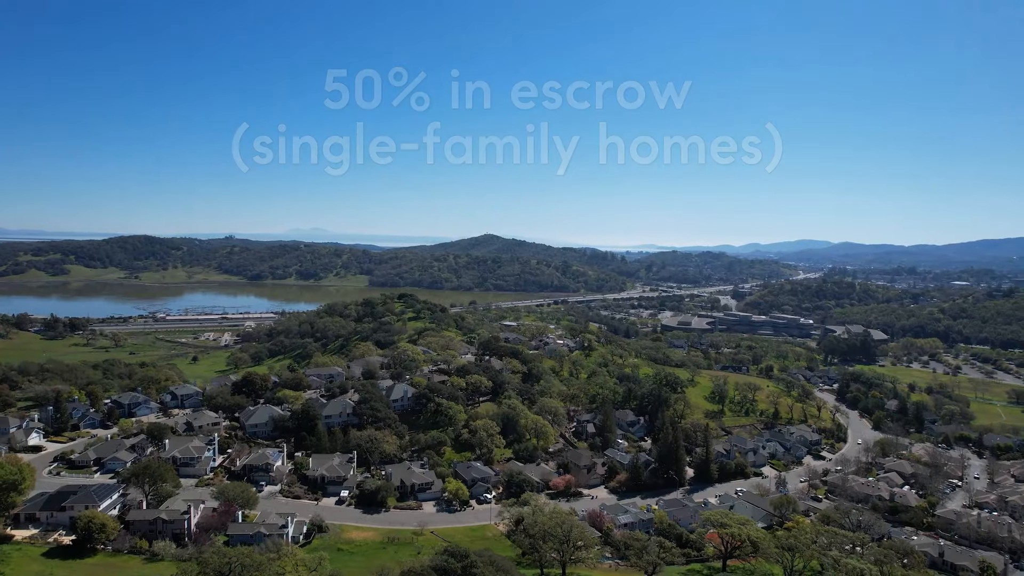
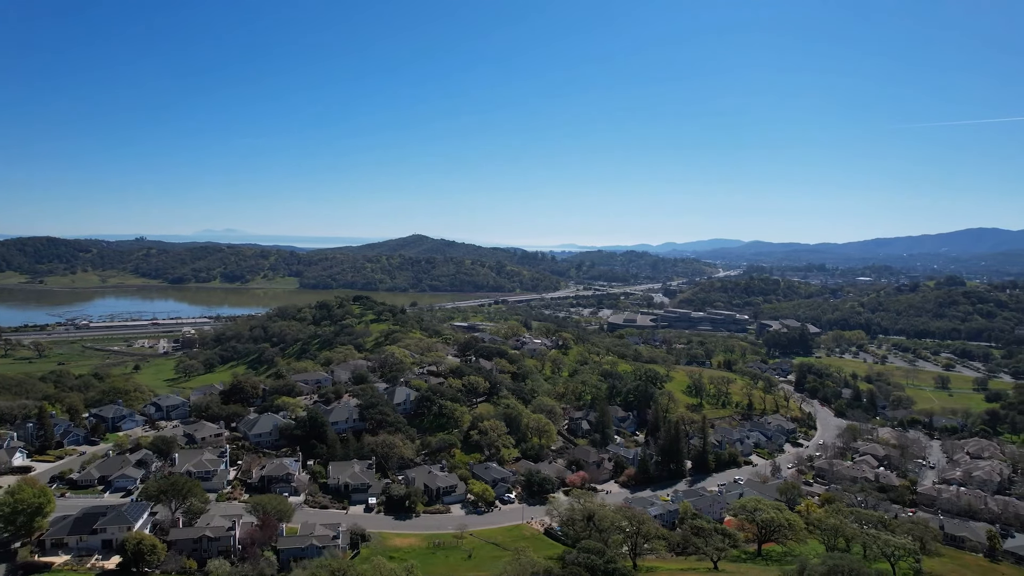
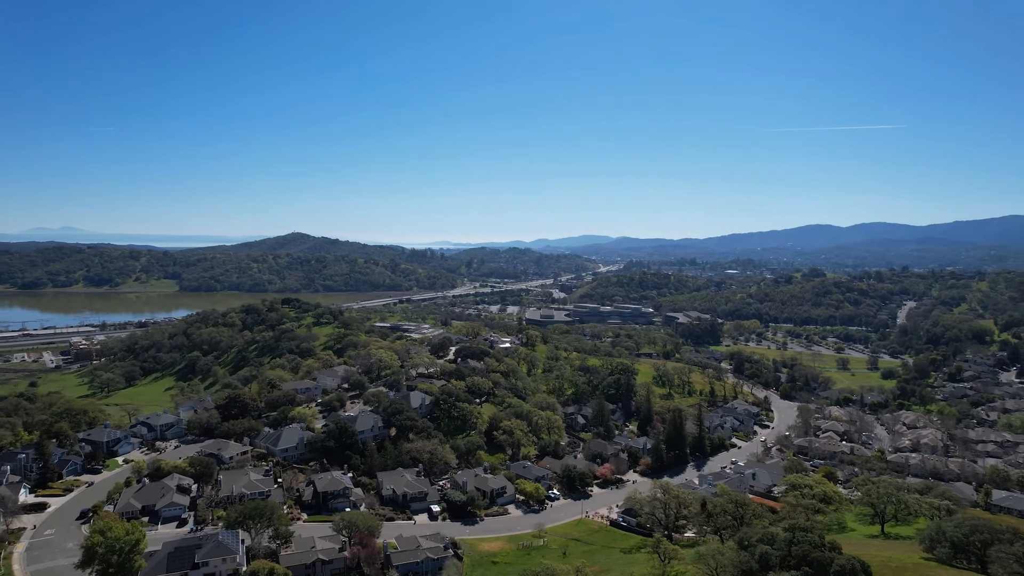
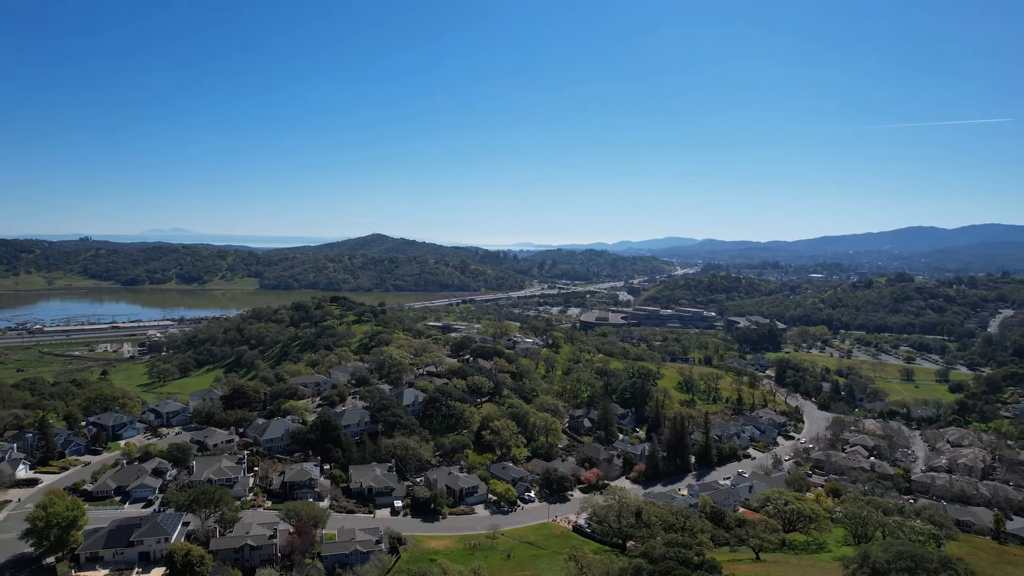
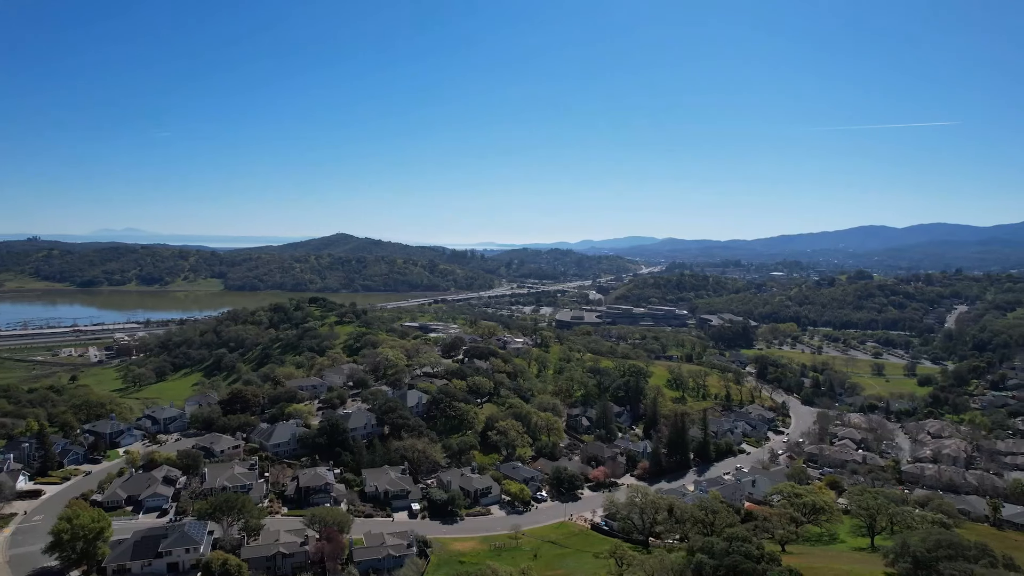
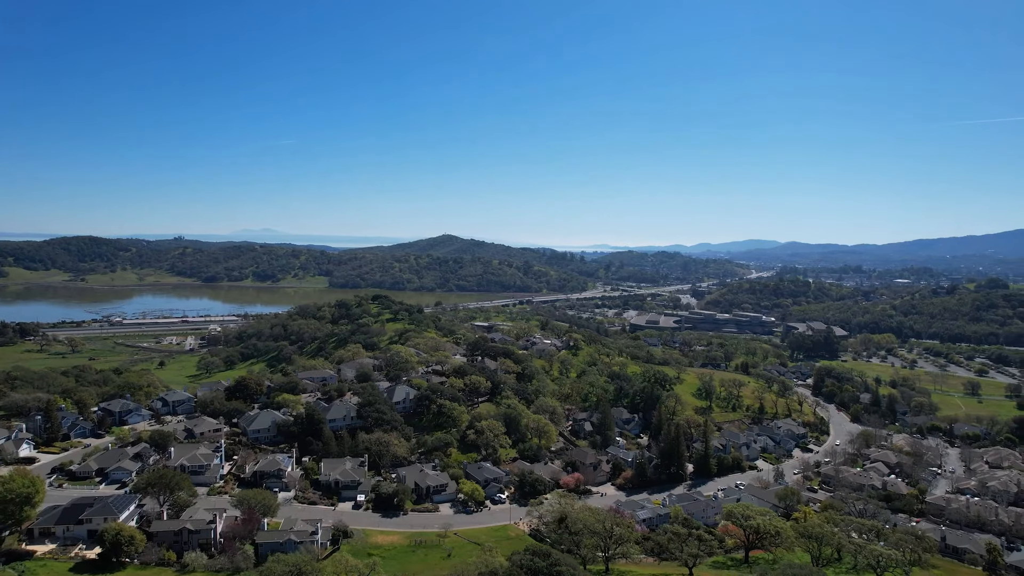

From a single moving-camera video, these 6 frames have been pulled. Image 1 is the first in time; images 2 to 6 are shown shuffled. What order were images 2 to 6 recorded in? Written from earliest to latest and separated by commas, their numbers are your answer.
6, 2, 4, 5, 3
